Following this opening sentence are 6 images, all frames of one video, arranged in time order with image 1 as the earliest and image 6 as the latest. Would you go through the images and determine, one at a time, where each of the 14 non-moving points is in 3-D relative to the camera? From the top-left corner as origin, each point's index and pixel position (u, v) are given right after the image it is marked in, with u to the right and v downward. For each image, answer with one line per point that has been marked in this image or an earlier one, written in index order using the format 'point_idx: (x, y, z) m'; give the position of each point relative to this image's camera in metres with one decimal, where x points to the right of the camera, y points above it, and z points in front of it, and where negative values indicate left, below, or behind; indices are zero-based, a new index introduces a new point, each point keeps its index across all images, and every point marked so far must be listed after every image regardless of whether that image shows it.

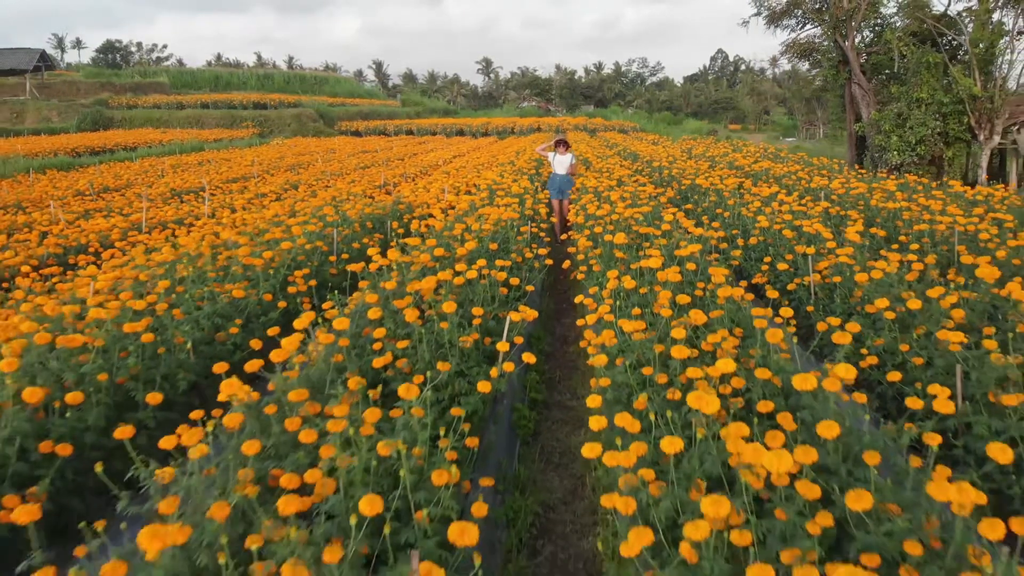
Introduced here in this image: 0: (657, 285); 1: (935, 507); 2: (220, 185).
0: (+1.0, 0.0, +3.6) m
1: (+1.3, -0.7, +1.6) m
2: (-5.6, +2.0, +10.4) m
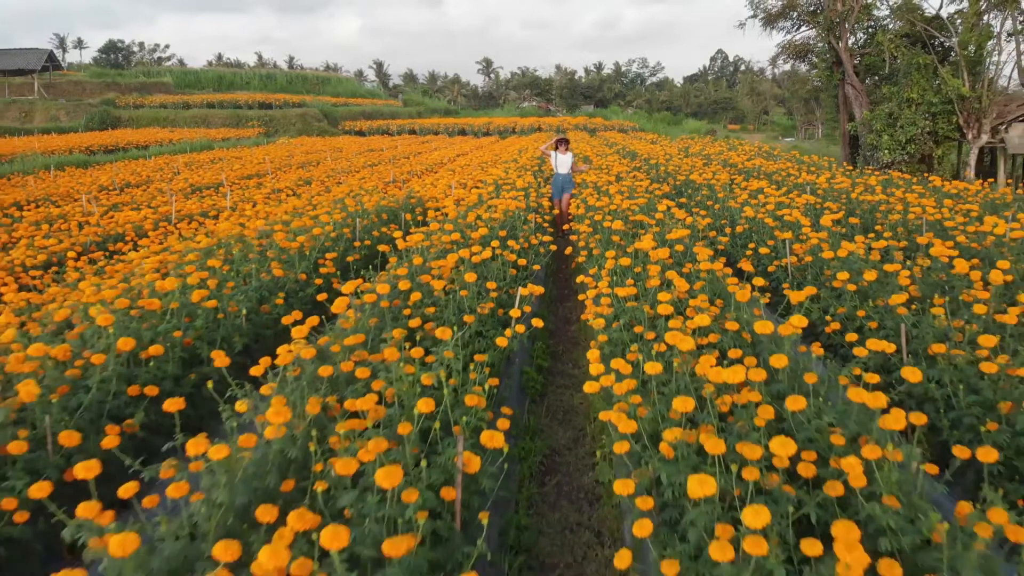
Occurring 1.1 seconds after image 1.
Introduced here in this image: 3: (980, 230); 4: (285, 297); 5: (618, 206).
0: (+1.0, +0.2, +4.1) m
1: (+1.4, -0.5, +2.1) m
2: (-5.5, +2.1, +10.9) m
3: (+4.4, +0.5, +5.0) m
4: (-1.7, -0.1, +4.1) m
5: (+1.2, +0.9, +5.9) m
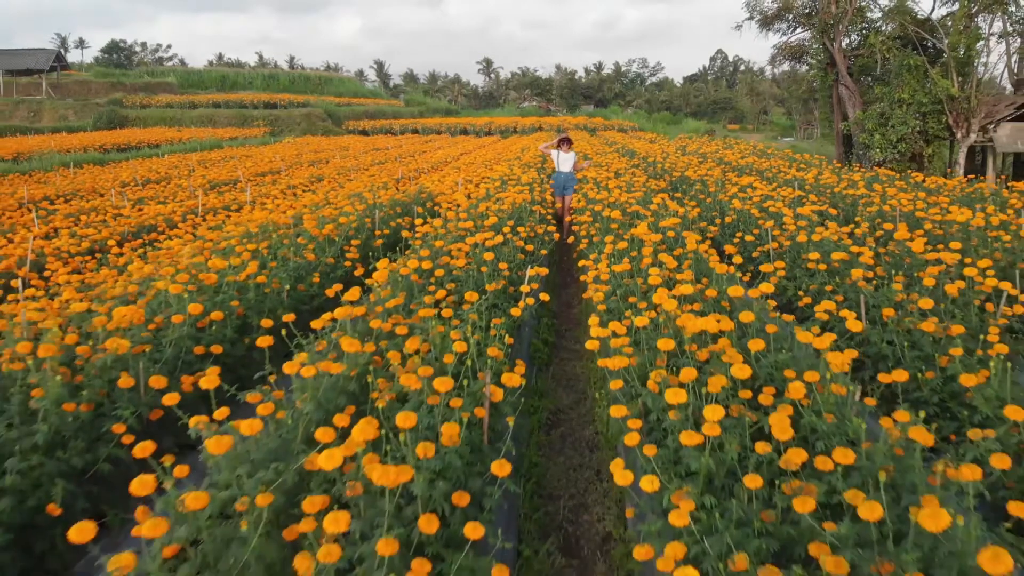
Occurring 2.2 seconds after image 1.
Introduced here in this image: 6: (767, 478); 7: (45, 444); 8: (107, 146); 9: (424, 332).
0: (+1.1, +0.4, +4.6) m
1: (+1.4, -0.3, +2.6) m
2: (-5.4, +2.3, +11.3) m
3: (+4.4, +0.7, +5.5) m
4: (-1.6, +0.1, +4.6) m
5: (+1.2, +1.1, +6.4) m
6: (+0.9, -0.7, +1.9) m
7: (-2.0, -0.6, +2.3) m
8: (-14.2, +5.0, +18.9) m
9: (-0.5, -0.2, +2.8) m
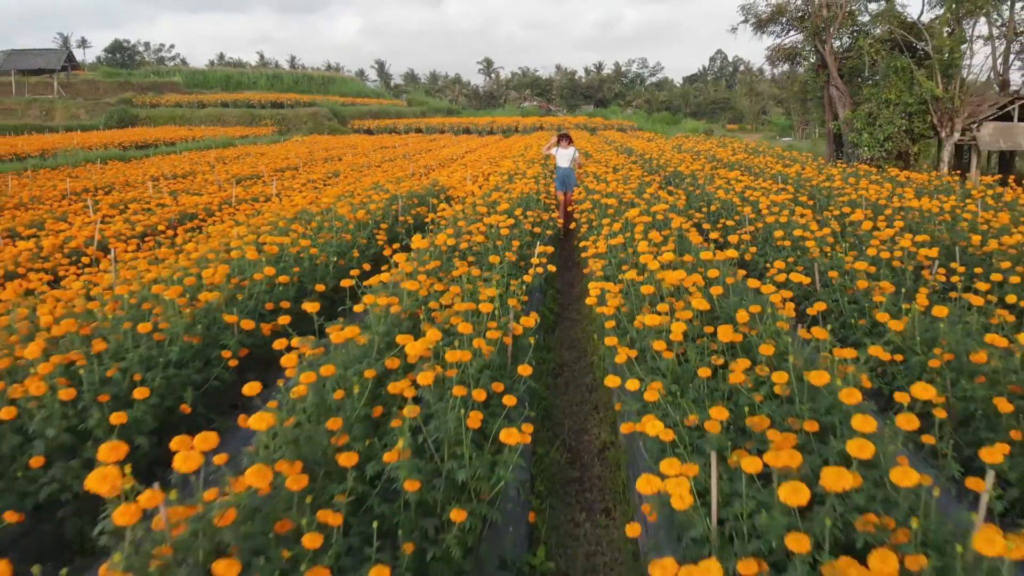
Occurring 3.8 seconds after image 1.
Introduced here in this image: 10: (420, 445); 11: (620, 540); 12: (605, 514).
0: (+1.2, +0.6, +5.3) m
1: (+1.5, -0.1, +3.3) m
2: (-5.3, +2.6, +12.1) m
3: (+4.5, +0.9, +6.2) m
4: (-1.5, +0.3, +5.3) m
5: (+1.3, +1.3, +7.1) m
6: (+1.0, -0.4, +2.7) m
7: (-1.9, -0.4, +3.0) m
8: (-14.1, +5.2, +19.7) m
9: (-0.4, 0.0, +3.6) m
10: (-0.4, -0.6, +2.2) m
11: (+0.6, -1.3, +2.7) m
12: (+0.5, -1.3, +3.0) m
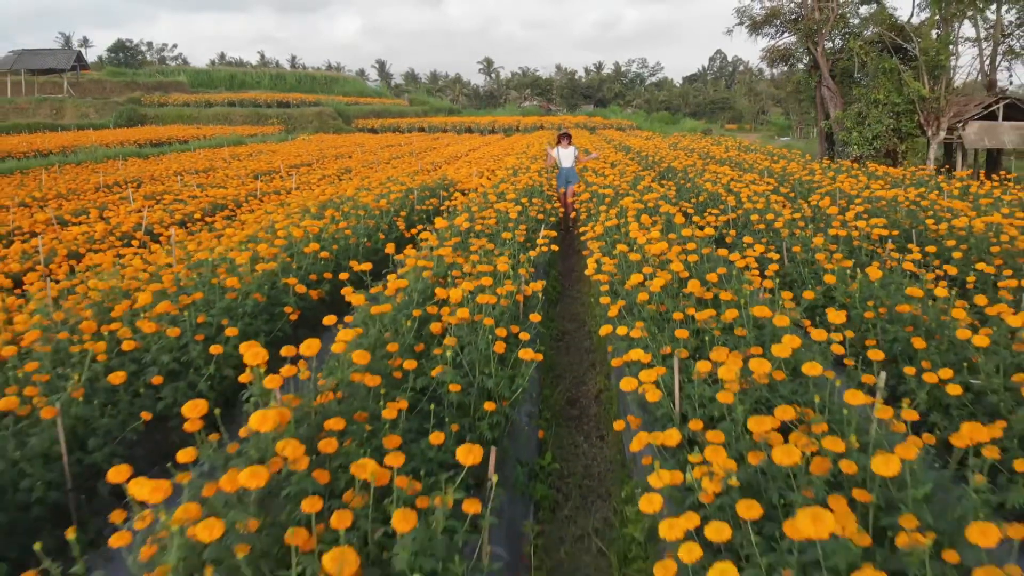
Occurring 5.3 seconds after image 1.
0: (+1.3, +0.8, +6.0) m
1: (+1.6, +0.1, +4.0) m
2: (-5.3, +2.8, +12.7) m
3: (+4.6, +1.2, +6.9) m
4: (-1.5, +0.6, +6.0) m
5: (+1.4, +1.5, +7.8) m
6: (+1.1, -0.2, +3.3) m
7: (-1.8, -0.2, +3.7) m
8: (-14.0, +5.5, +20.3) m
9: (-0.3, +0.2, +4.2) m
10: (-0.3, -0.4, +2.9) m
11: (+0.6, -1.0, +3.4) m
12: (+0.6, -1.0, +3.6) m
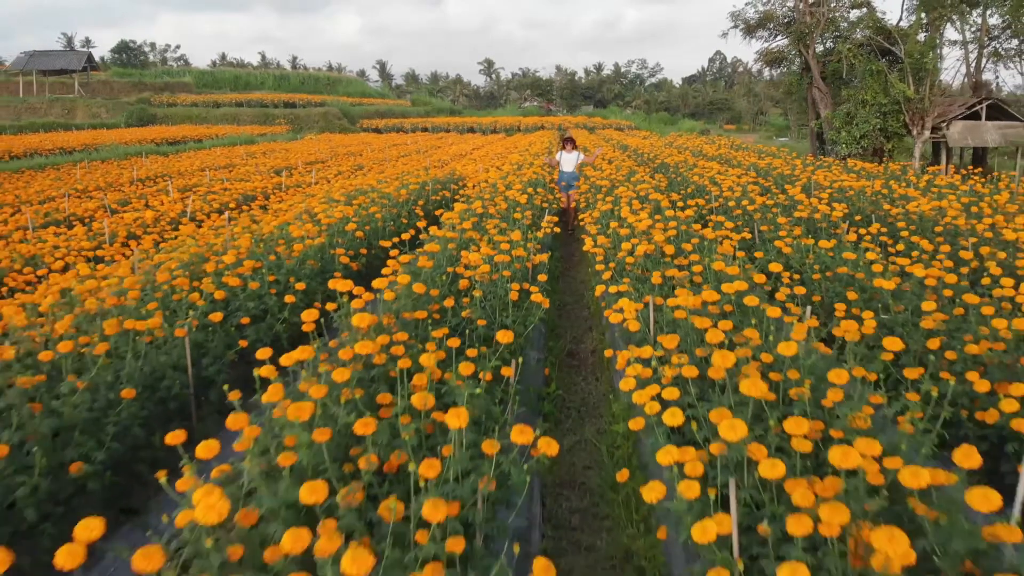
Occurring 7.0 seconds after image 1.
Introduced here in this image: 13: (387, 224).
0: (+1.4, +1.1, +6.8) m
1: (+1.7, +0.4, +4.8) m
2: (-5.2, +3.1, +13.5) m
3: (+4.7, +1.4, +7.7) m
4: (-1.4, +0.9, +6.8) m
5: (+1.5, +1.8, +8.6) m
6: (+1.2, +0.1, +4.1) m
7: (-1.7, +0.1, +4.4) m
8: (-13.9, +5.8, +21.1) m
9: (-0.2, +0.5, +5.0) m
10: (-0.2, -0.1, +3.7) m
11: (+0.7, -0.8, +4.2) m
12: (+0.7, -0.7, +4.4) m
13: (-1.5, +0.8, +6.3) m
